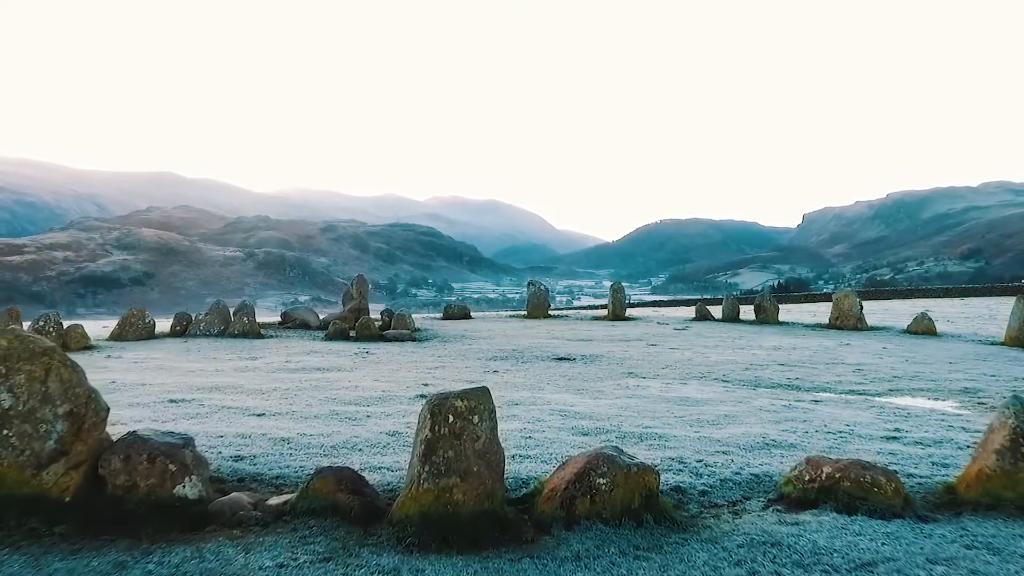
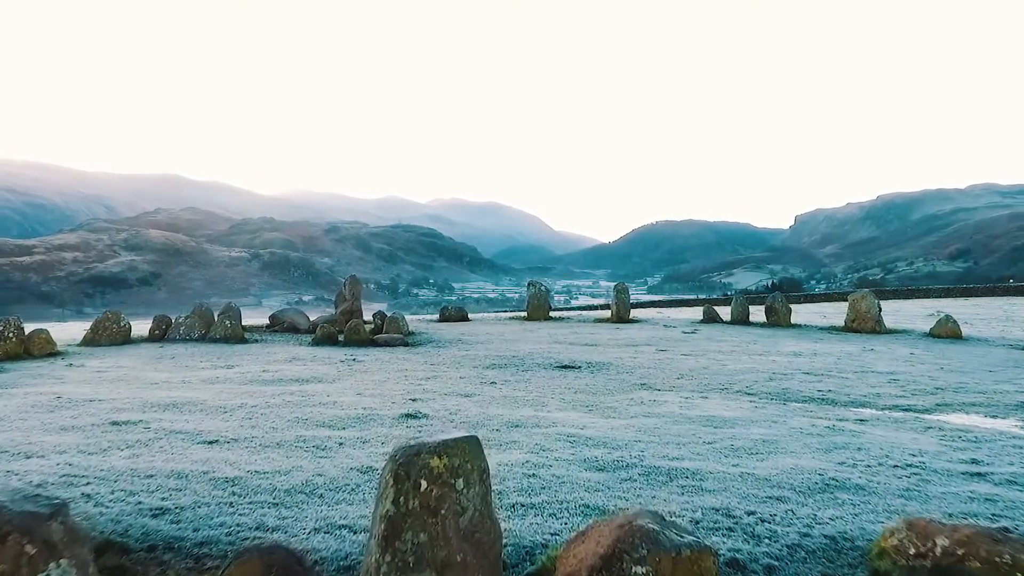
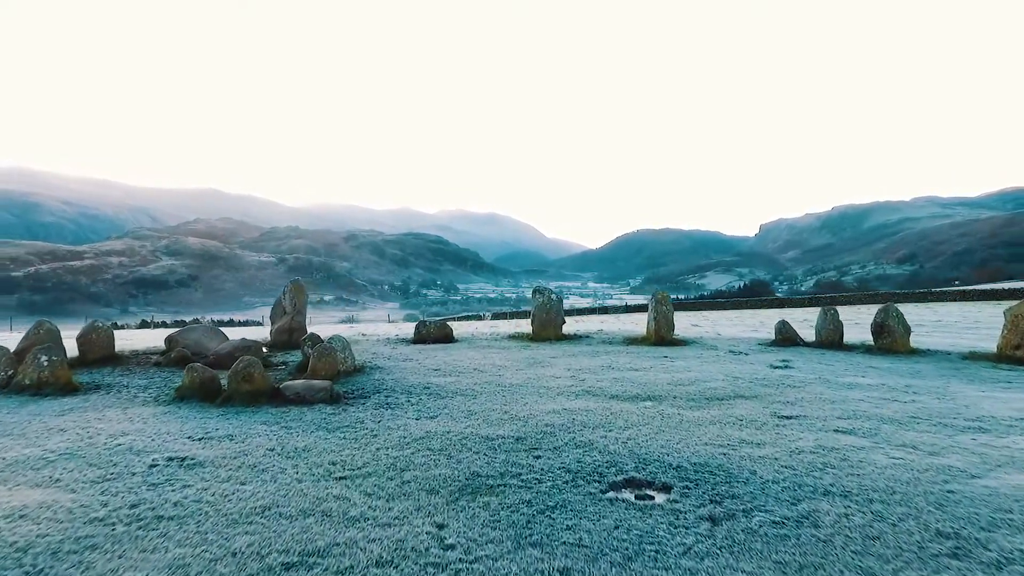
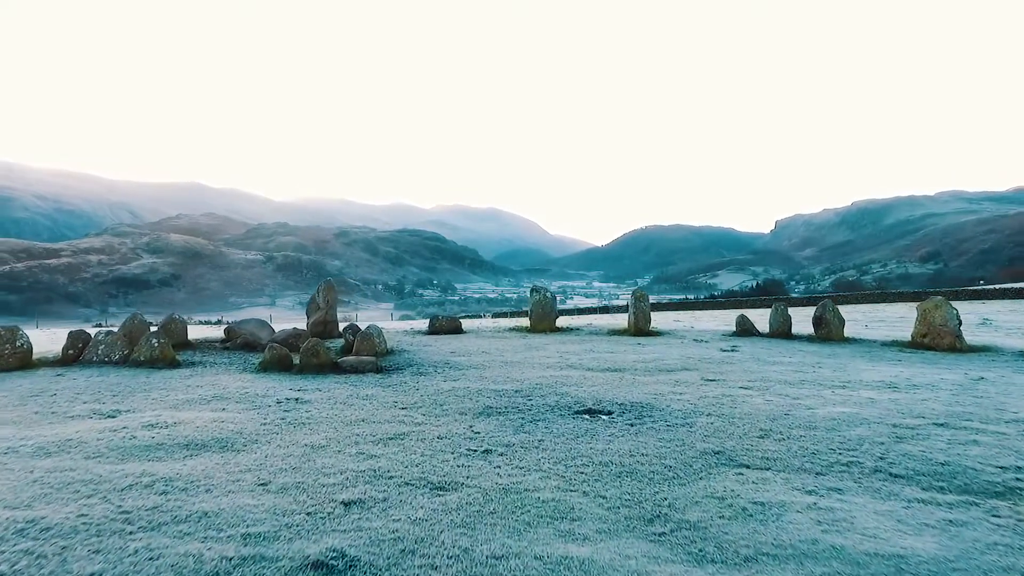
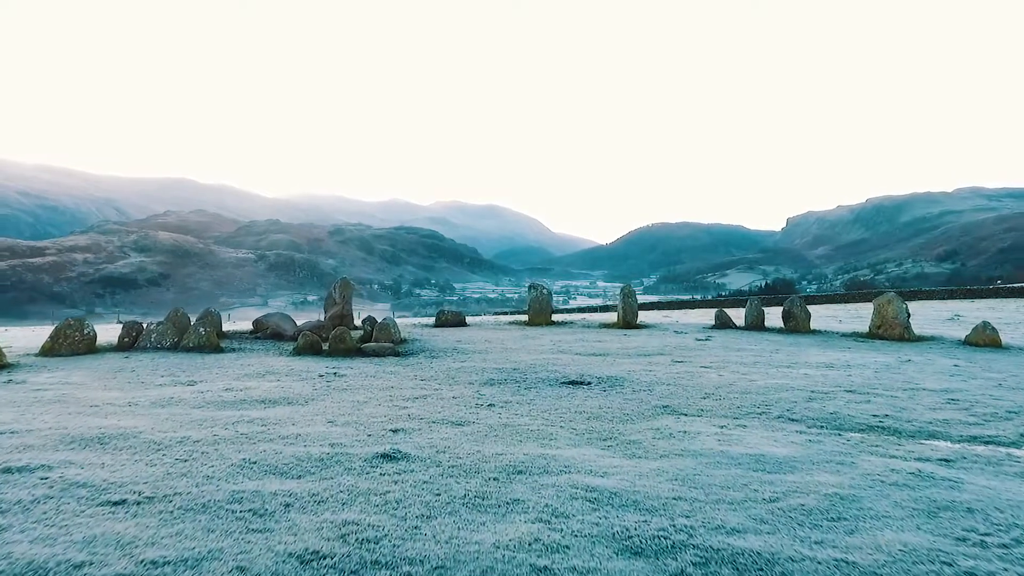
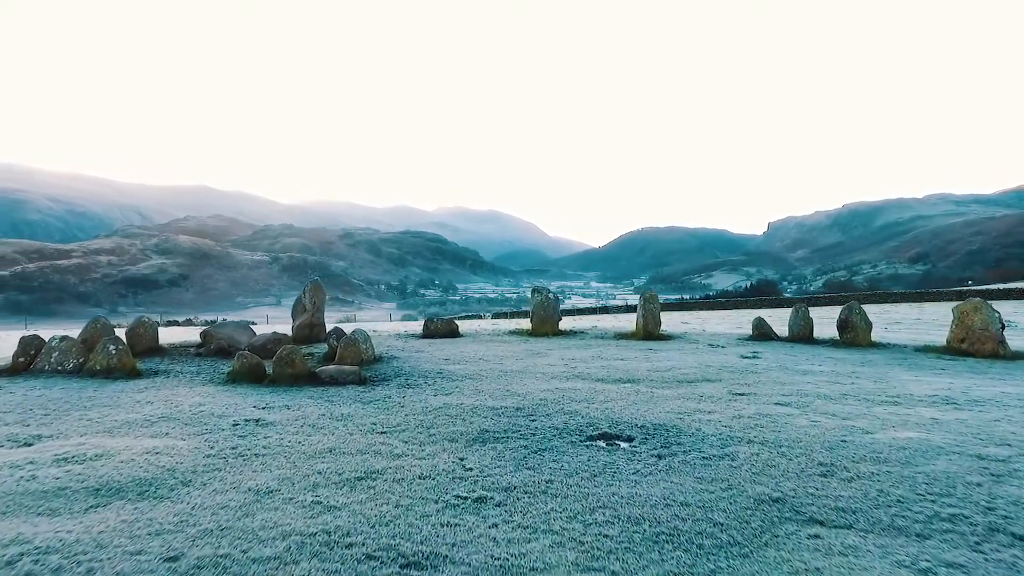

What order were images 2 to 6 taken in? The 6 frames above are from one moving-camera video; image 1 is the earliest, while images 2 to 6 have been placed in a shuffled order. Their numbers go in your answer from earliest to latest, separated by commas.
2, 5, 4, 6, 3
